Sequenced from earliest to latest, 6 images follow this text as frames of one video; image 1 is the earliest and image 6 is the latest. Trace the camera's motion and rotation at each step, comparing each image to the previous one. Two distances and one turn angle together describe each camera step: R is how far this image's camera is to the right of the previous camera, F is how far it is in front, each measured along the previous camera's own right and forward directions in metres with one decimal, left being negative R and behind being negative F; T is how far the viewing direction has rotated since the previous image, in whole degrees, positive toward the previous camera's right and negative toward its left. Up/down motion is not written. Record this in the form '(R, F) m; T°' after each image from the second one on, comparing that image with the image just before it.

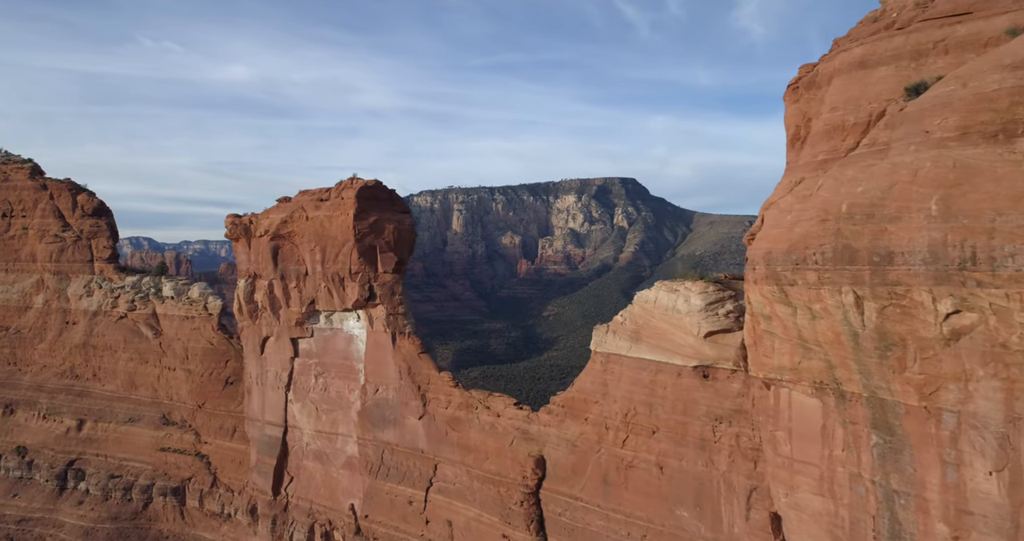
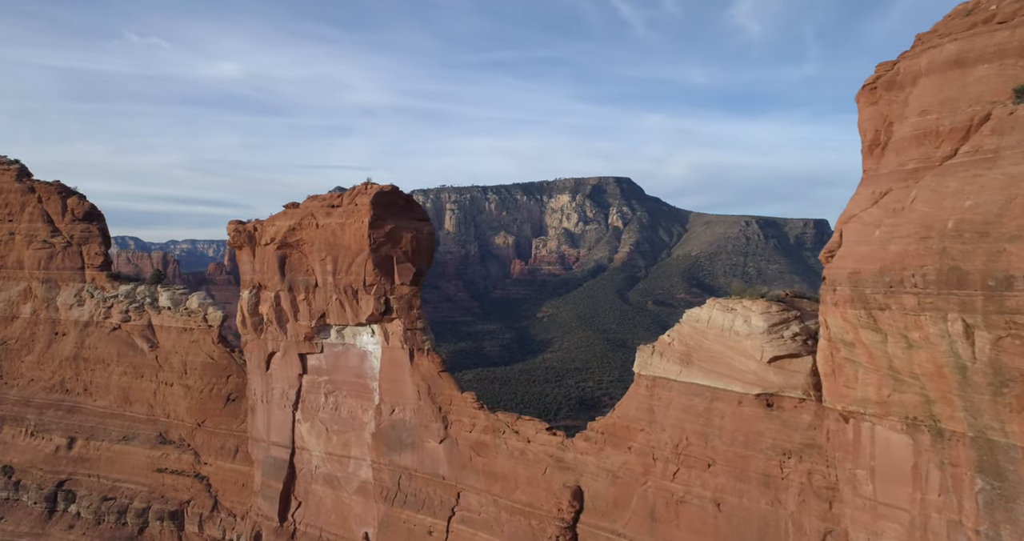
(-0.6, +0.8) m; +1°
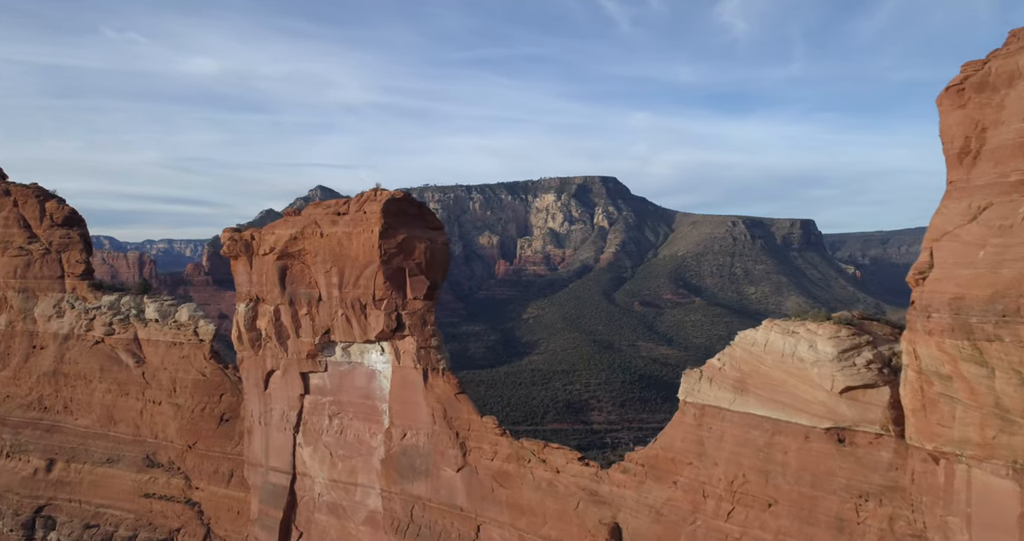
(-0.6, +0.8) m; +1°
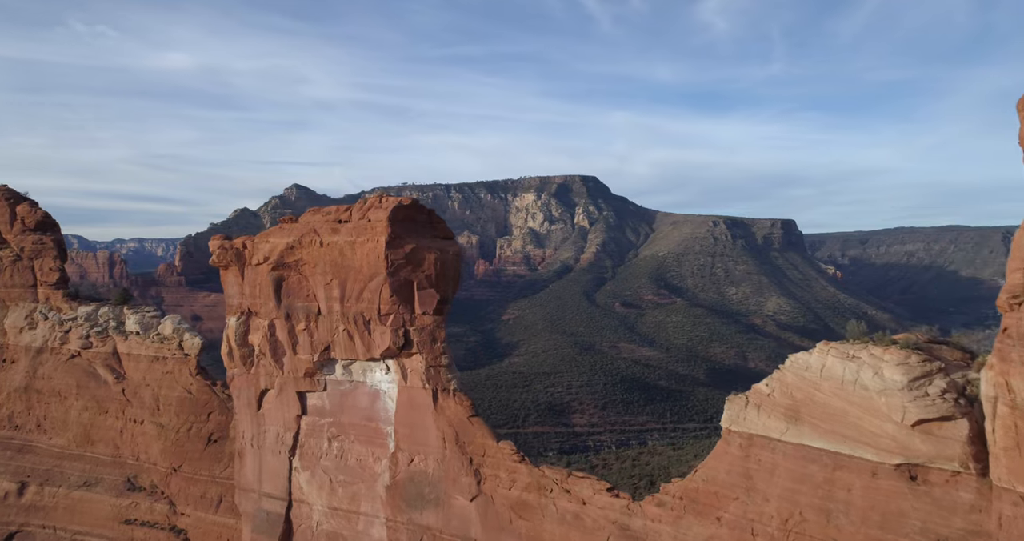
(-0.5, +0.7) m; +2°
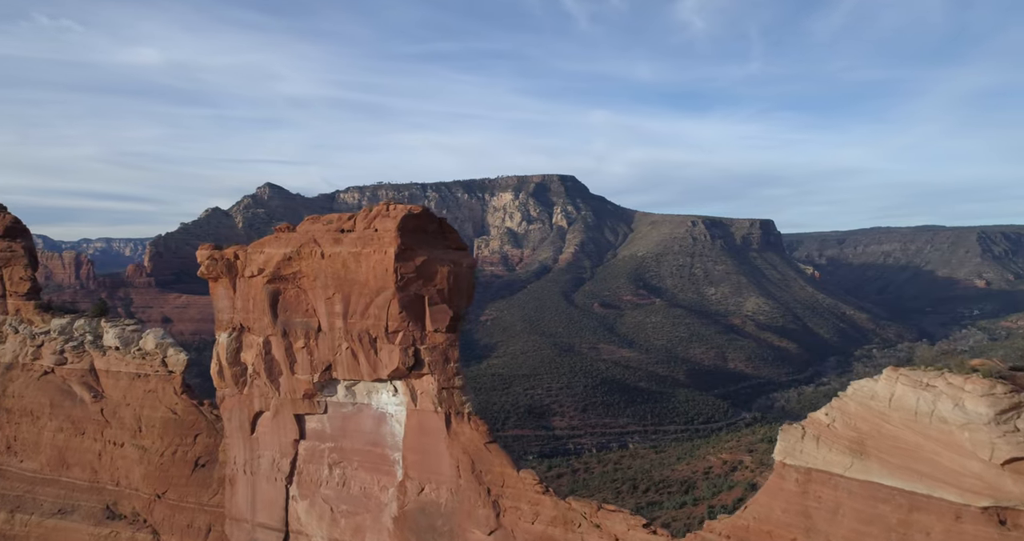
(-0.5, +0.7) m; +2°
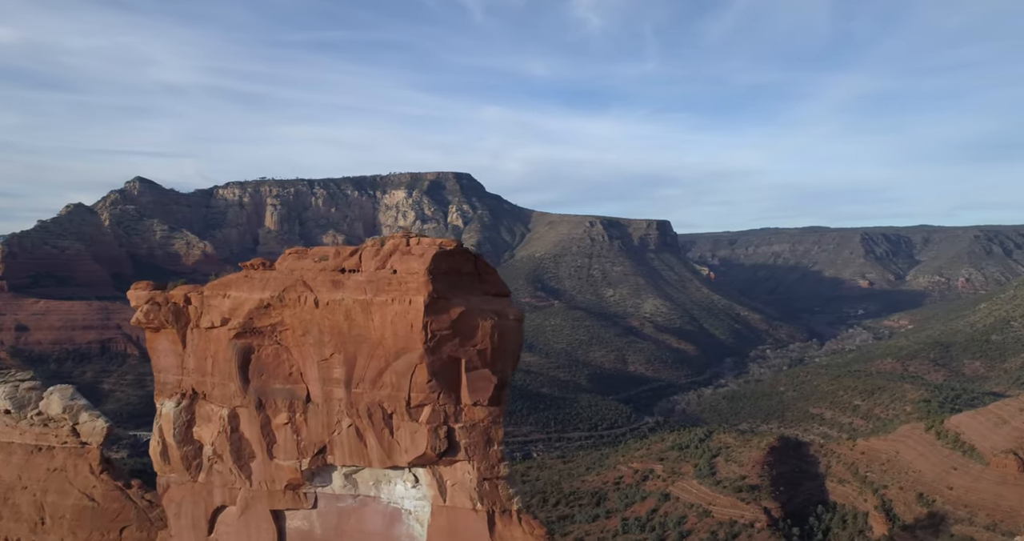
(-1.6, +2.1) m; +9°
